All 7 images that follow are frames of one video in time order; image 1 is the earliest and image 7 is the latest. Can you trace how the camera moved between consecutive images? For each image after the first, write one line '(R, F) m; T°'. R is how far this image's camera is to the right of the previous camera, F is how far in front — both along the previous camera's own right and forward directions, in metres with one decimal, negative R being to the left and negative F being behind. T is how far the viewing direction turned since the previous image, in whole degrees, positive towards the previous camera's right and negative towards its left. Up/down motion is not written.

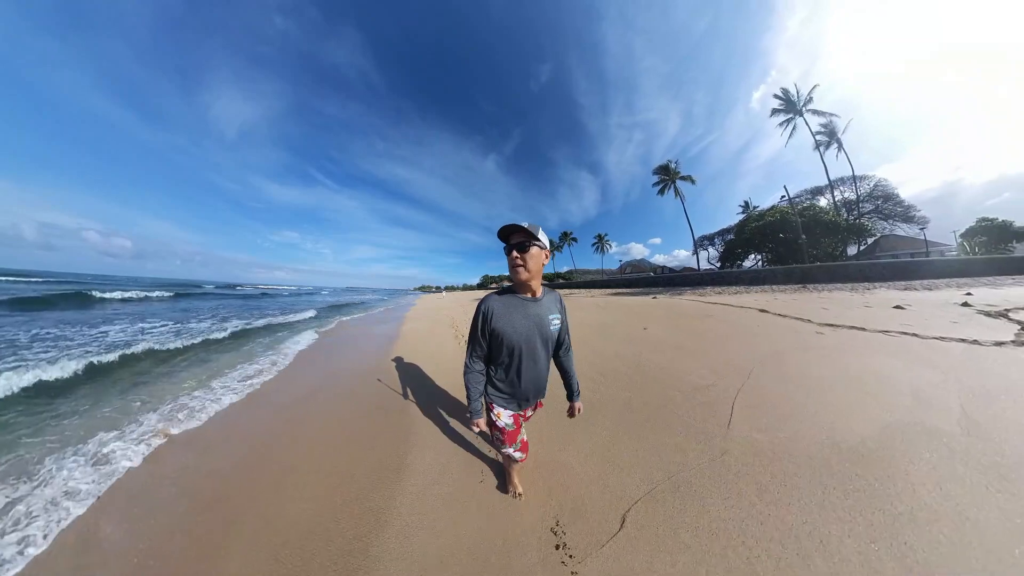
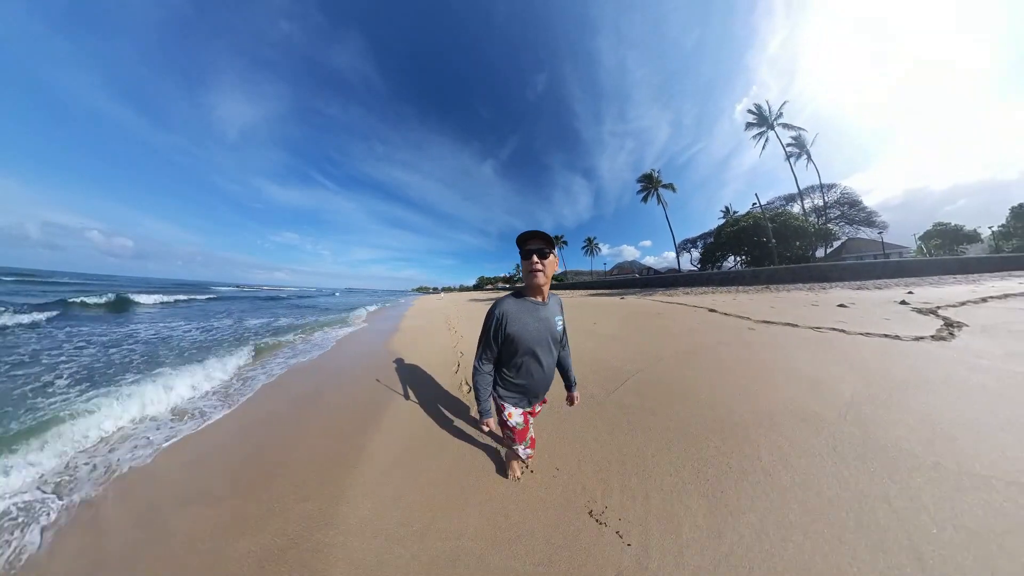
(+0.5, 0.0) m; +2°
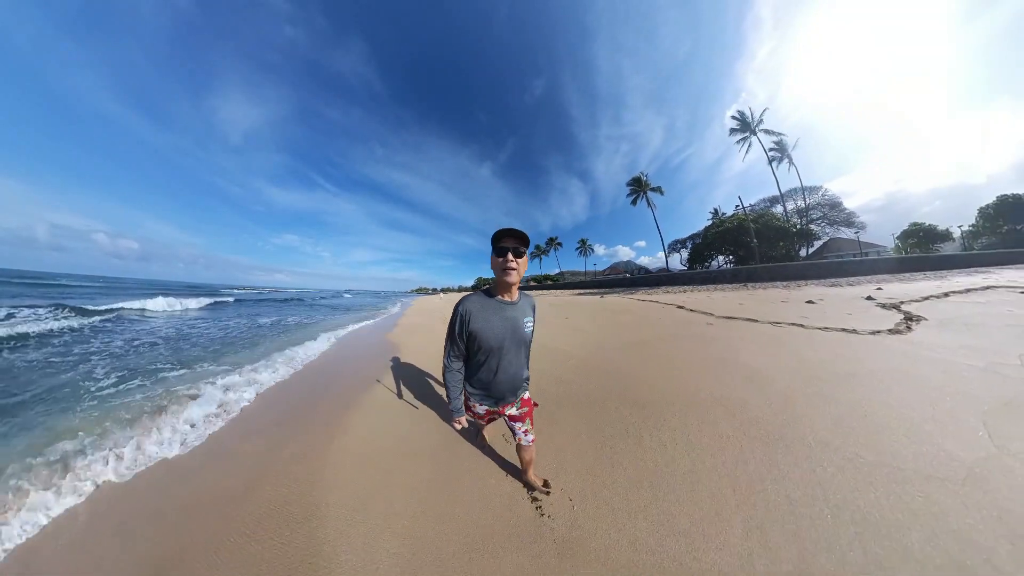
(+0.4, +0.1) m; +1°
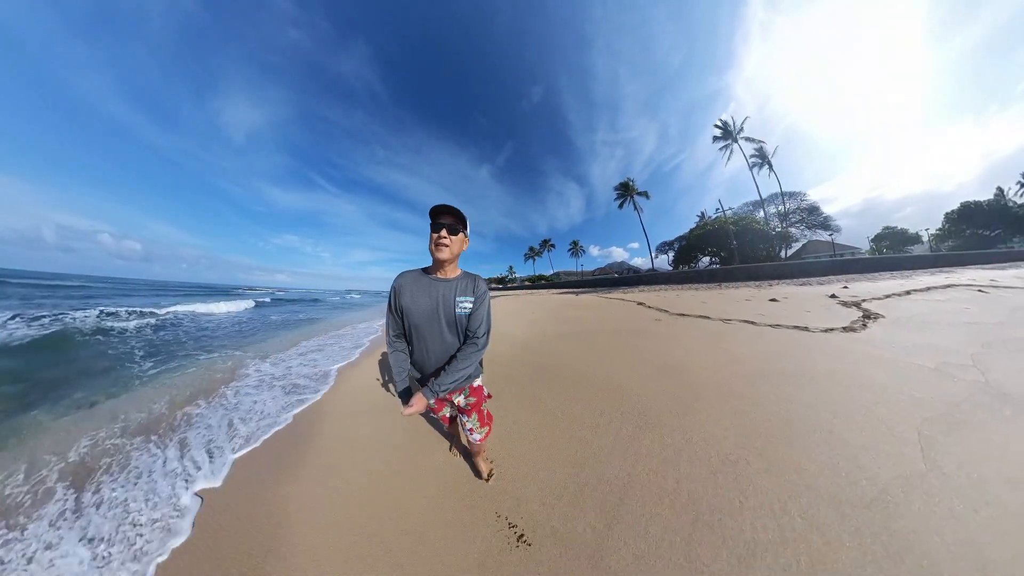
(+0.6, +0.2) m; +2°
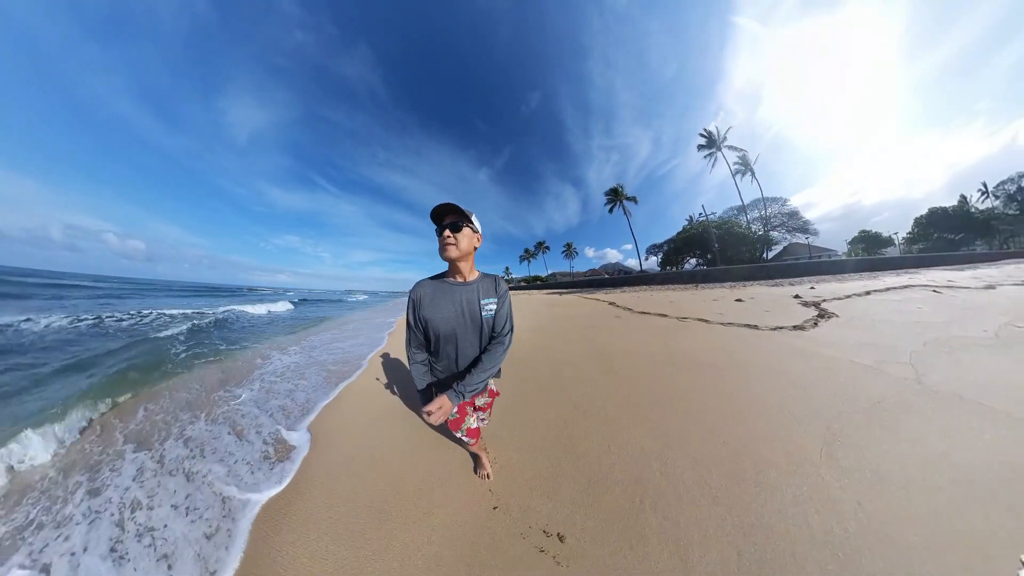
(+0.3, -0.1) m; +1°
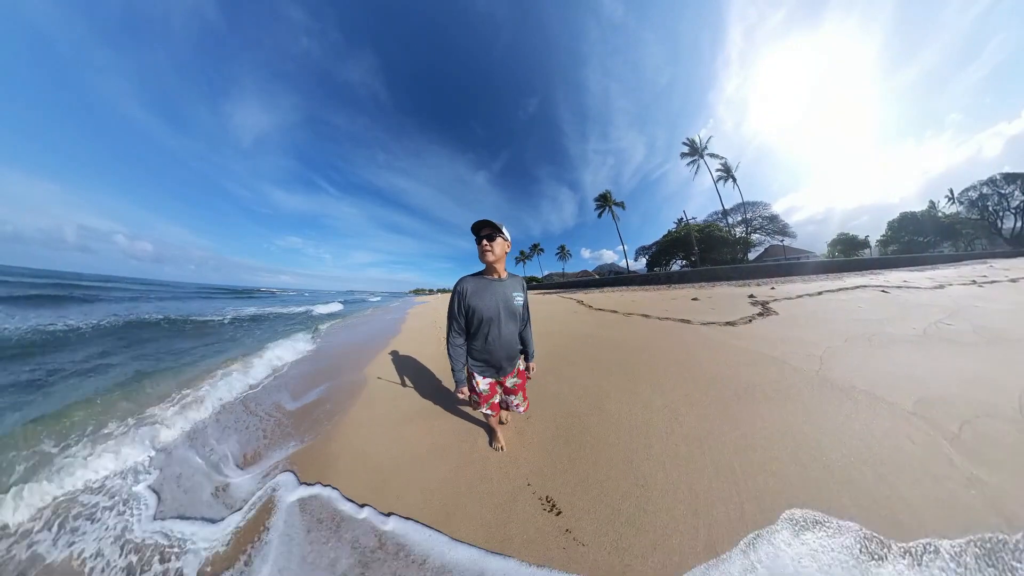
(+0.5, -0.3) m; 0°
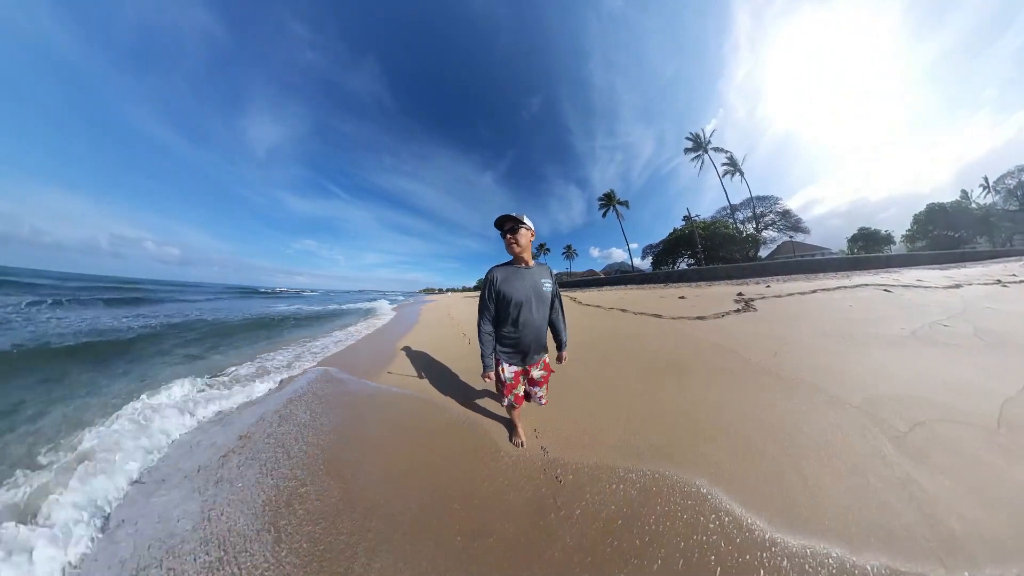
(+0.7, 0.0) m; -3°
